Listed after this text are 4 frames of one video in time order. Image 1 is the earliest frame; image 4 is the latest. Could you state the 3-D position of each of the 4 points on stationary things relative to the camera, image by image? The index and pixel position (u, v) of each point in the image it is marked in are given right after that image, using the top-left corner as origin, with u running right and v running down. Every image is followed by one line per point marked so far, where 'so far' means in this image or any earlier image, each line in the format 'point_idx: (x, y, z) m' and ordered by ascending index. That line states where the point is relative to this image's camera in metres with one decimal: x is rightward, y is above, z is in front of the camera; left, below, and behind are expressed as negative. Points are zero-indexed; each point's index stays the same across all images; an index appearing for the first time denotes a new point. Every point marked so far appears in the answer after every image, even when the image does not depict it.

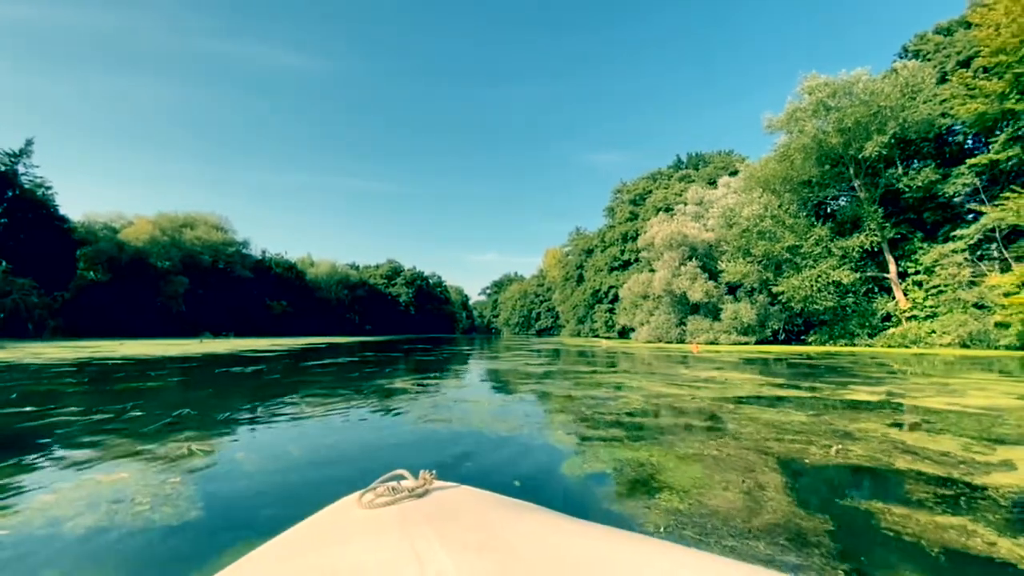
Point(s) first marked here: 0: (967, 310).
0: (+18.4, -0.9, +19.8) m
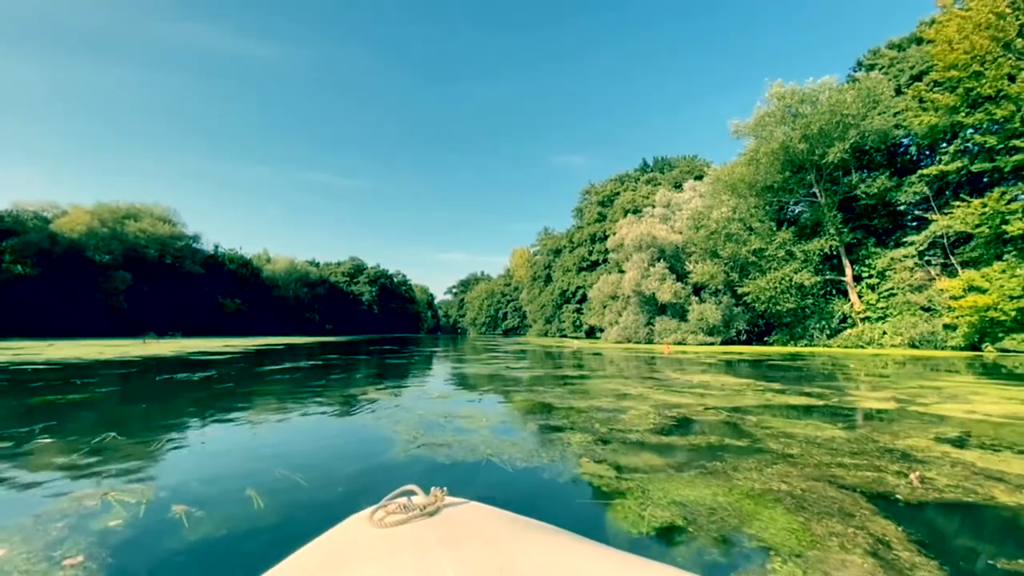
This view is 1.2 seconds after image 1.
0: (+17.2, -1.0, +20.7) m
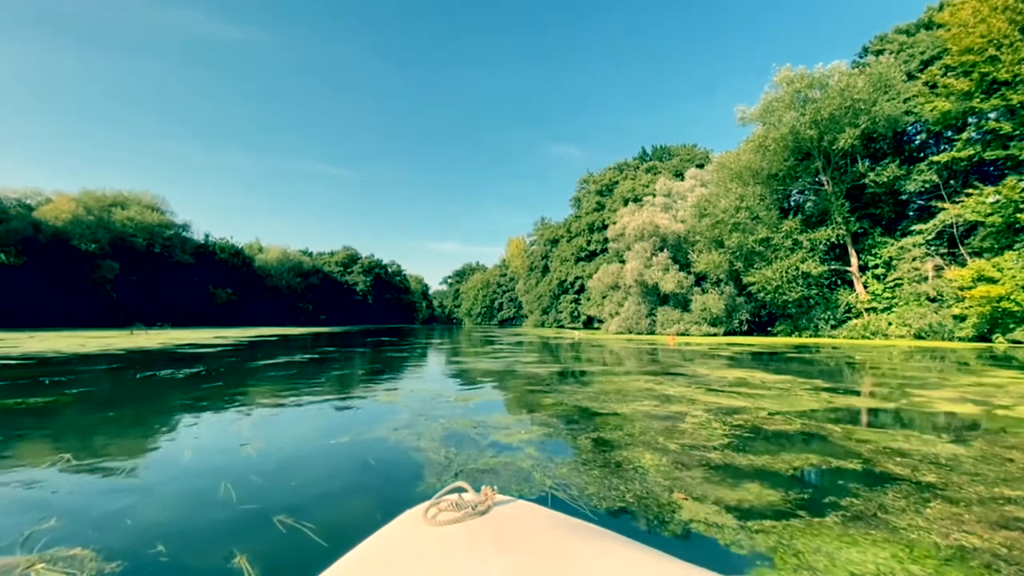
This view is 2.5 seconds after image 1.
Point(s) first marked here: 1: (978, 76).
0: (+17.2, -0.6, +20.3) m
1: (+17.0, +7.7, +17.8) m
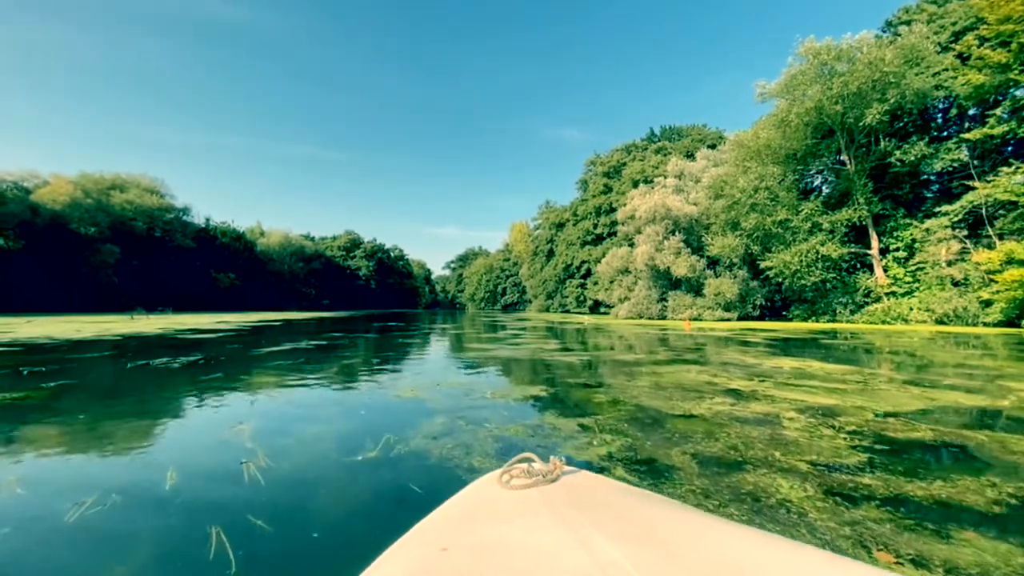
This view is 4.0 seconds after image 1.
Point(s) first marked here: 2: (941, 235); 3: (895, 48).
0: (+17.6, 0.0, +19.6) m
1: (+17.4, +8.3, +16.9) m
2: (+17.4, +2.1, +19.8) m
3: (+15.7, +9.9, +20.2) m
